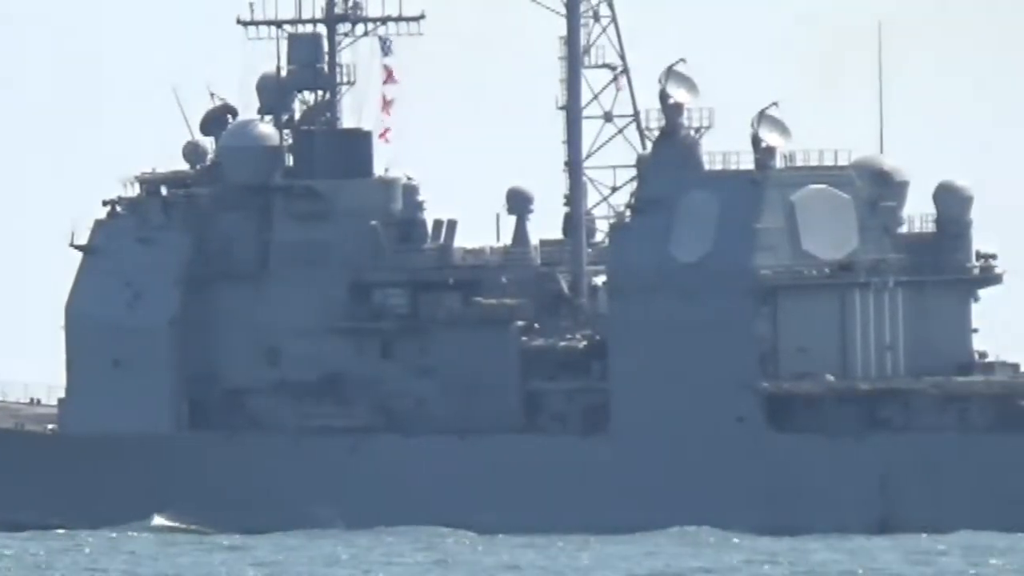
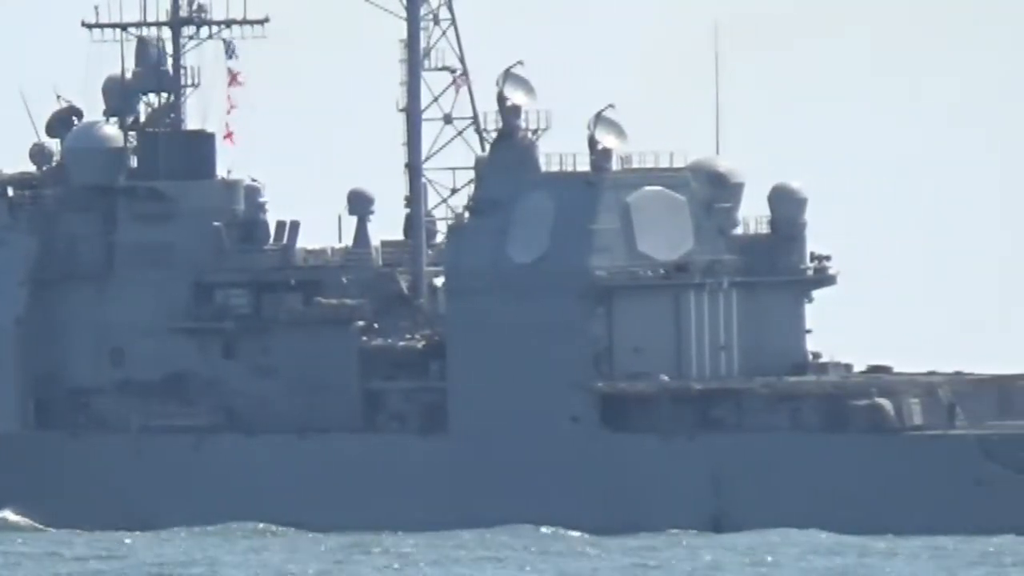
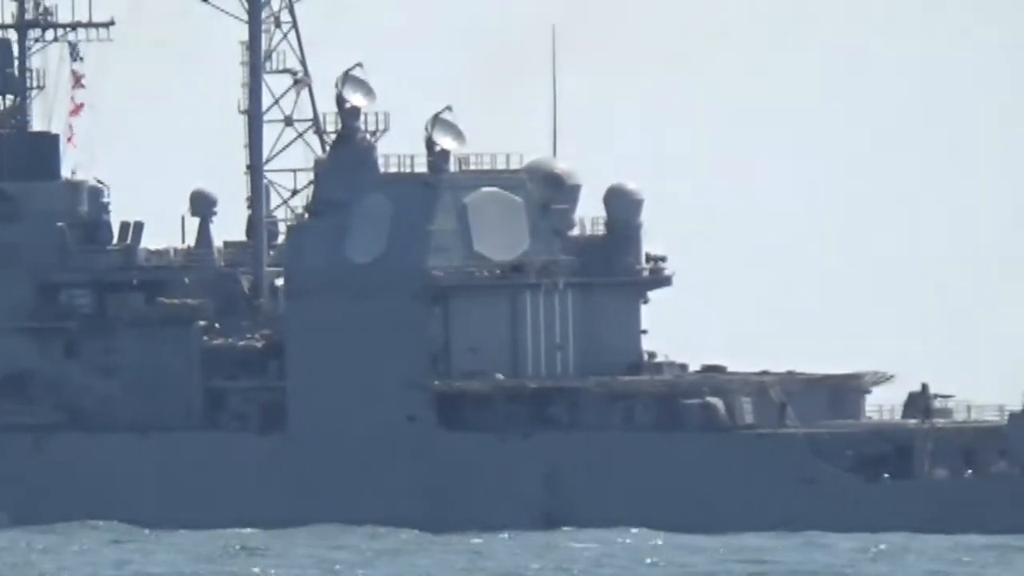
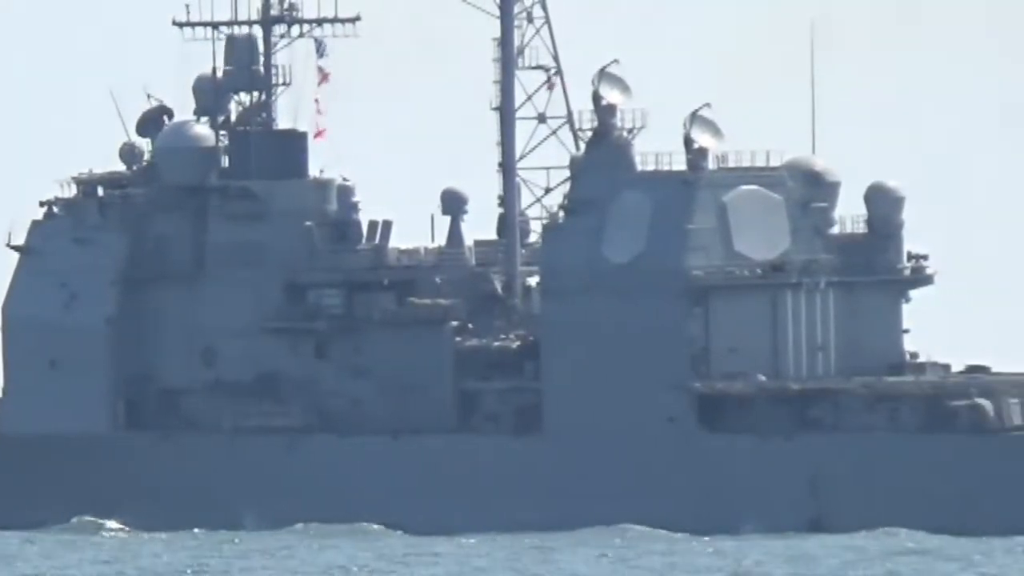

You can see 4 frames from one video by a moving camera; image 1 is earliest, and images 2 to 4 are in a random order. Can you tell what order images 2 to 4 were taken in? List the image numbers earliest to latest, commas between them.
4, 2, 3
